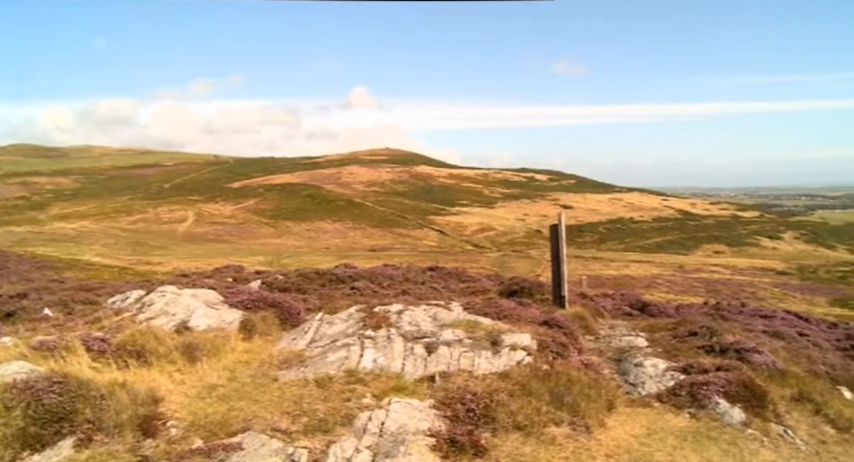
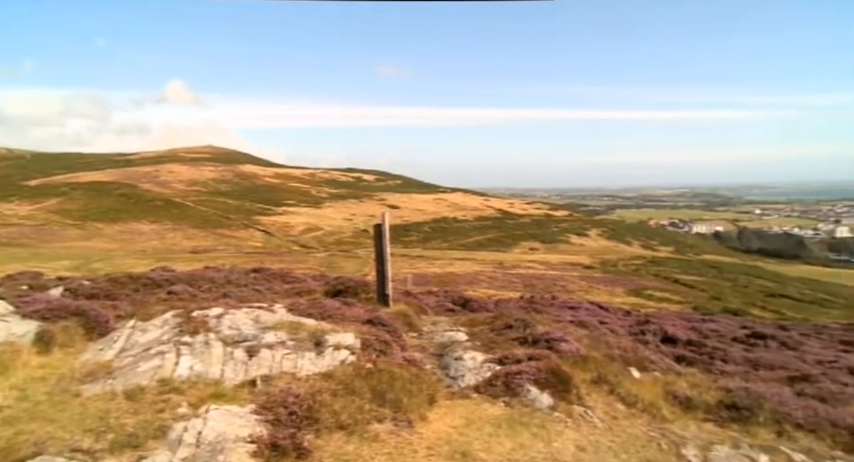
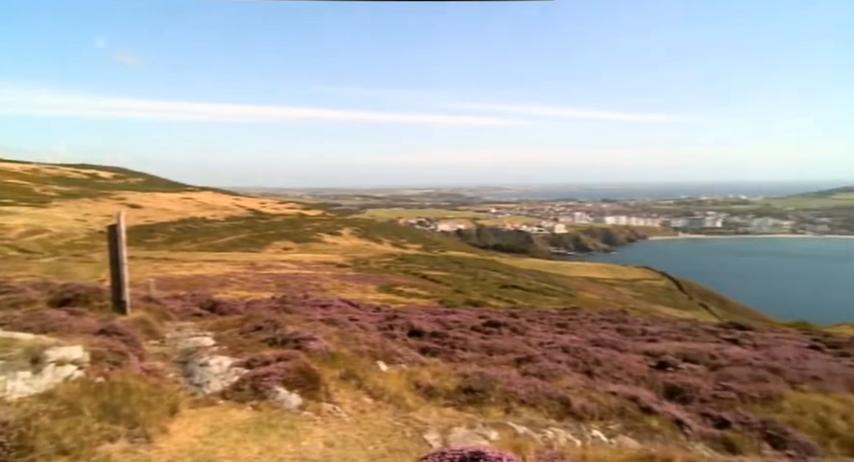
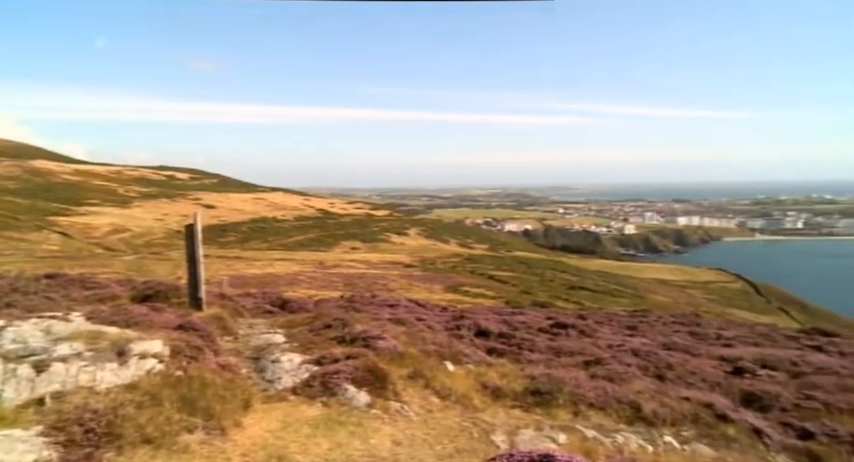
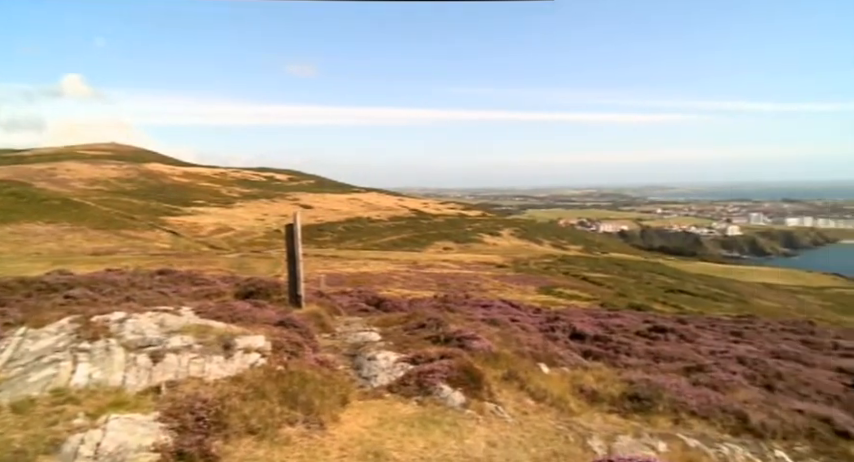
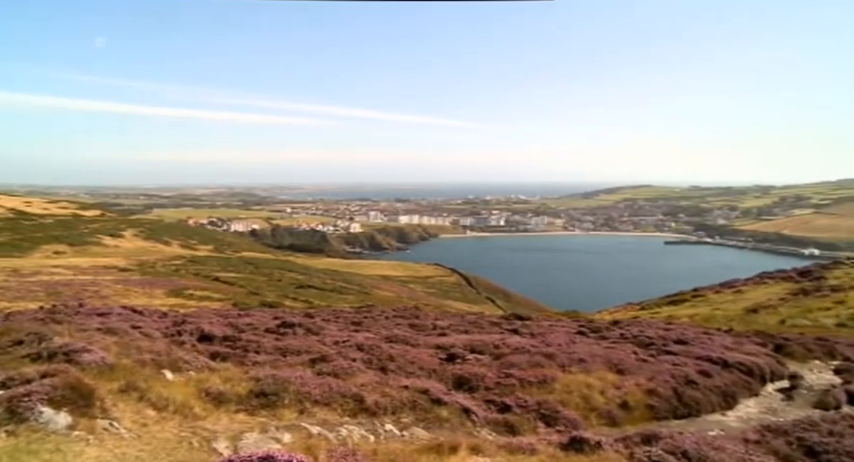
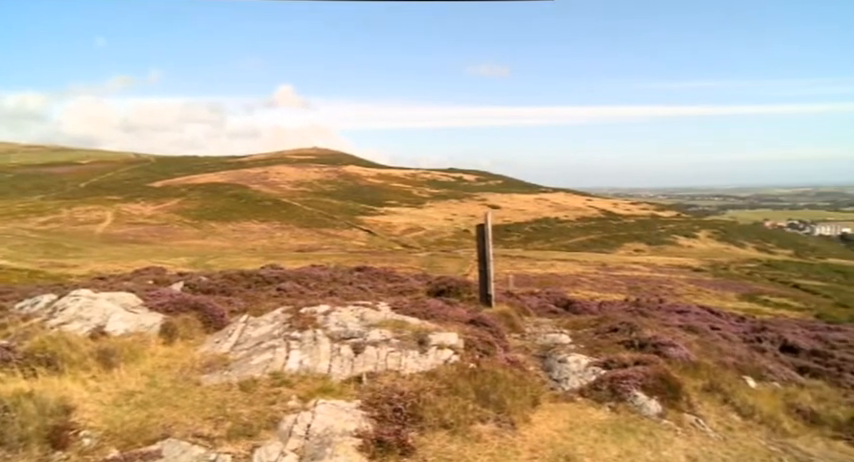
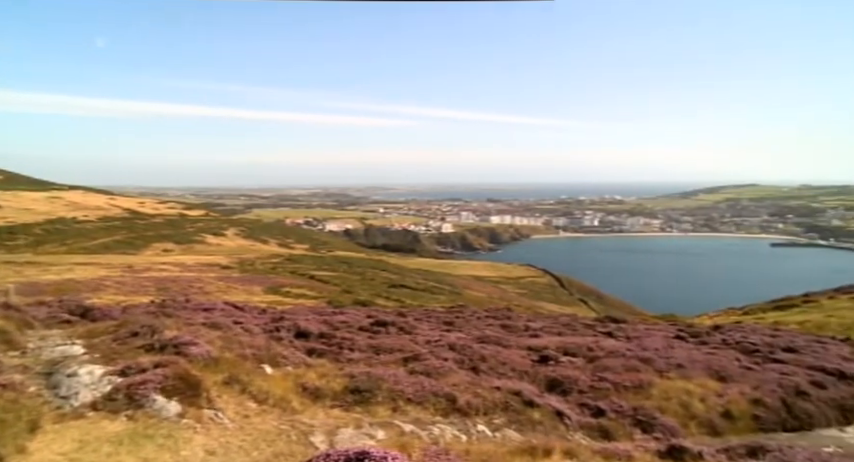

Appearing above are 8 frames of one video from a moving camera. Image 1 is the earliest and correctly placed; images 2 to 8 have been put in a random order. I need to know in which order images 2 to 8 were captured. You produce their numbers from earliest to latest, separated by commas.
7, 2, 5, 4, 3, 8, 6
